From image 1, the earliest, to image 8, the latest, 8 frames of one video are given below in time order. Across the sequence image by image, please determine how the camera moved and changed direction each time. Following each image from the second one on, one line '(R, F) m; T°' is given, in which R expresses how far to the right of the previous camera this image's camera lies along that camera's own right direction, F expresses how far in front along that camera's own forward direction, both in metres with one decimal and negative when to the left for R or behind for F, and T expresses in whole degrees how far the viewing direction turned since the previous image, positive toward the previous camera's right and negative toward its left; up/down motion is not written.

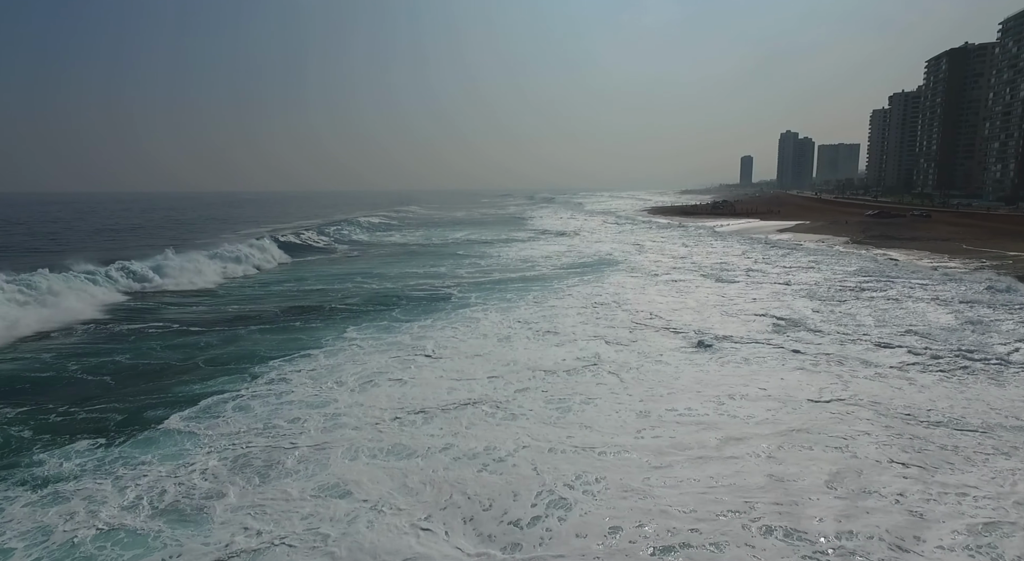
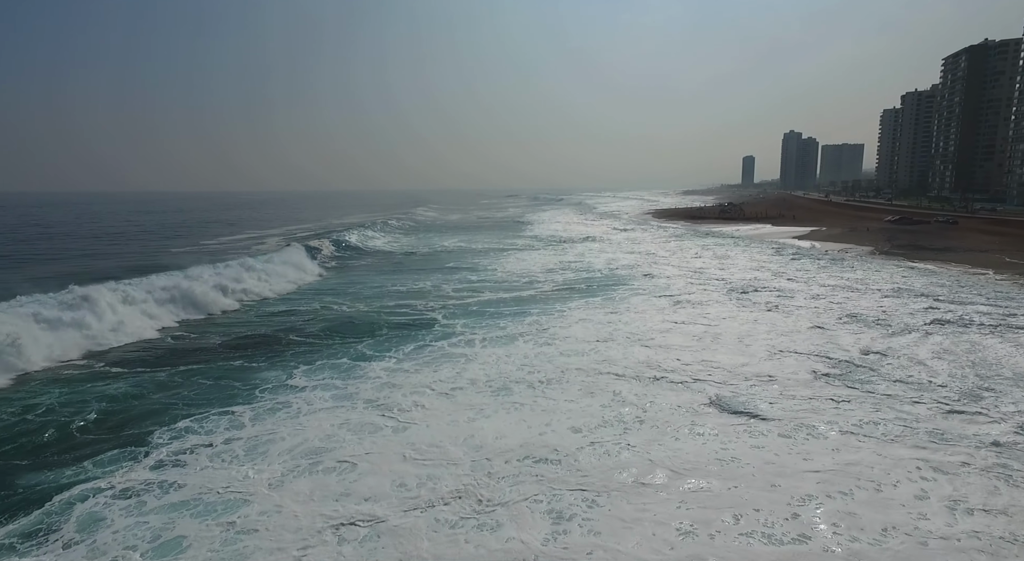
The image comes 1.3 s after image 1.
(+0.2, +2.2) m; 0°
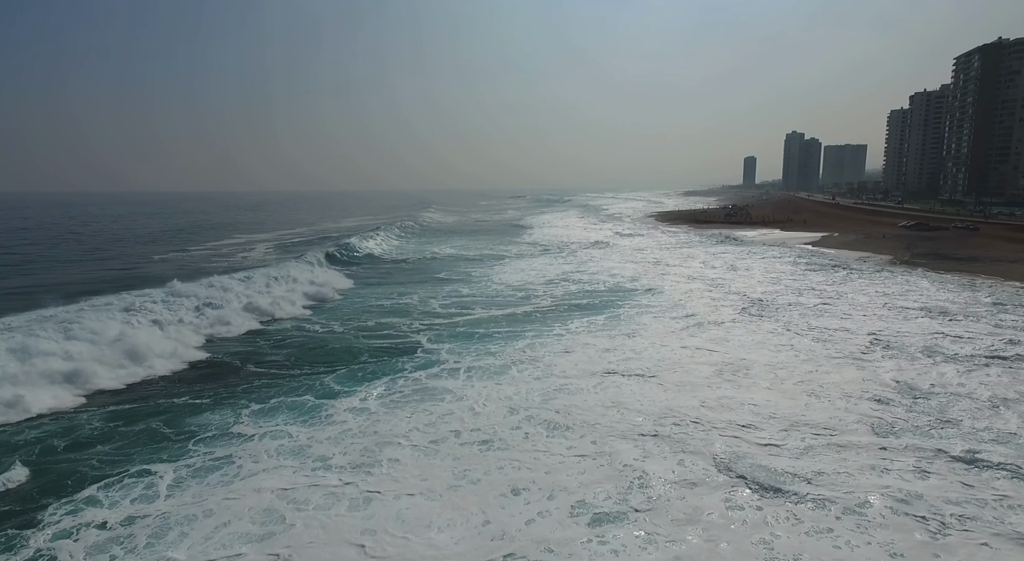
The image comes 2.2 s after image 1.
(+0.2, +1.4) m; 0°
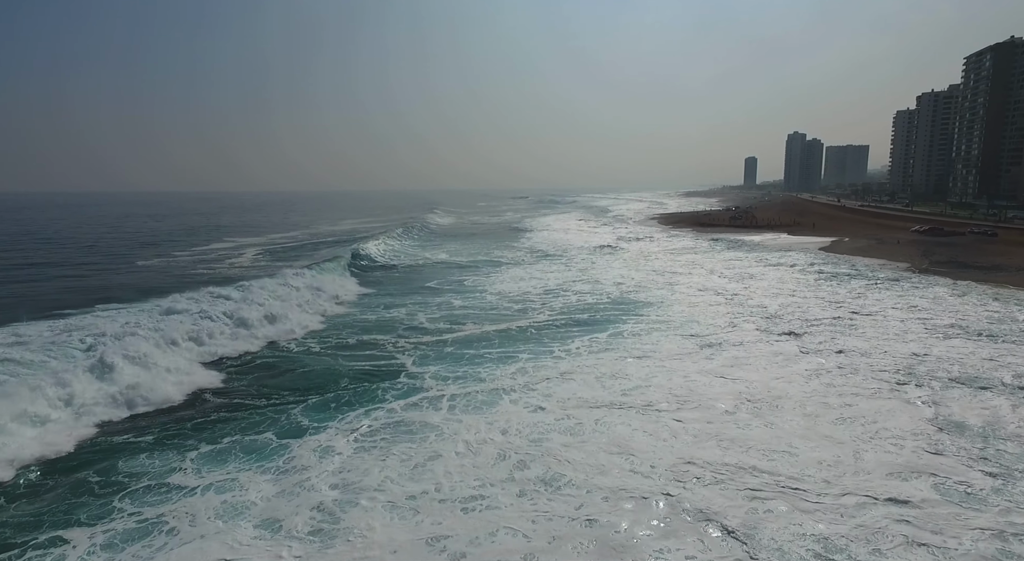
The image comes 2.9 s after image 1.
(+0.1, +1.1) m; 0°
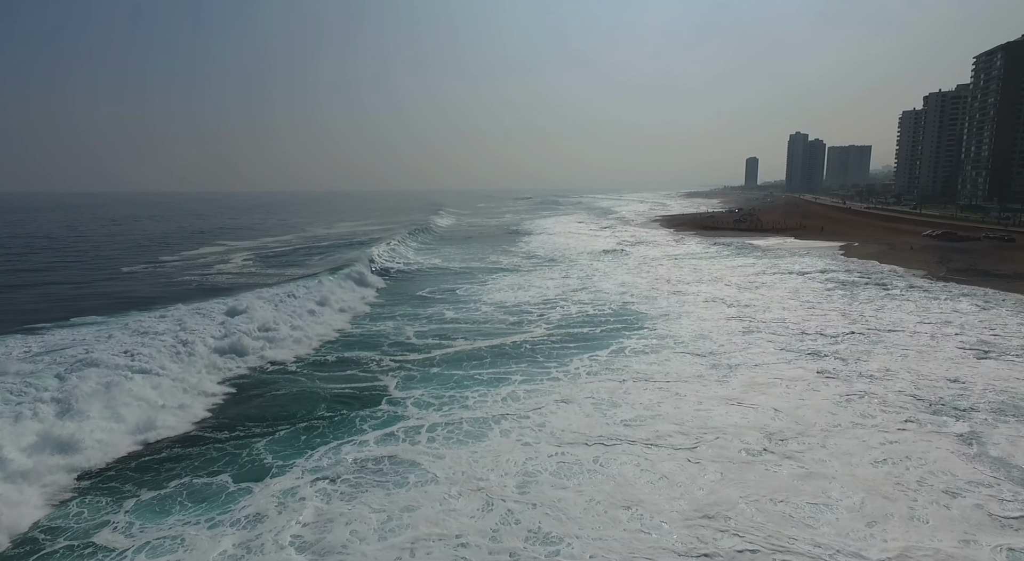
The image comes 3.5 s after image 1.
(+0.1, +0.9) m; 0°
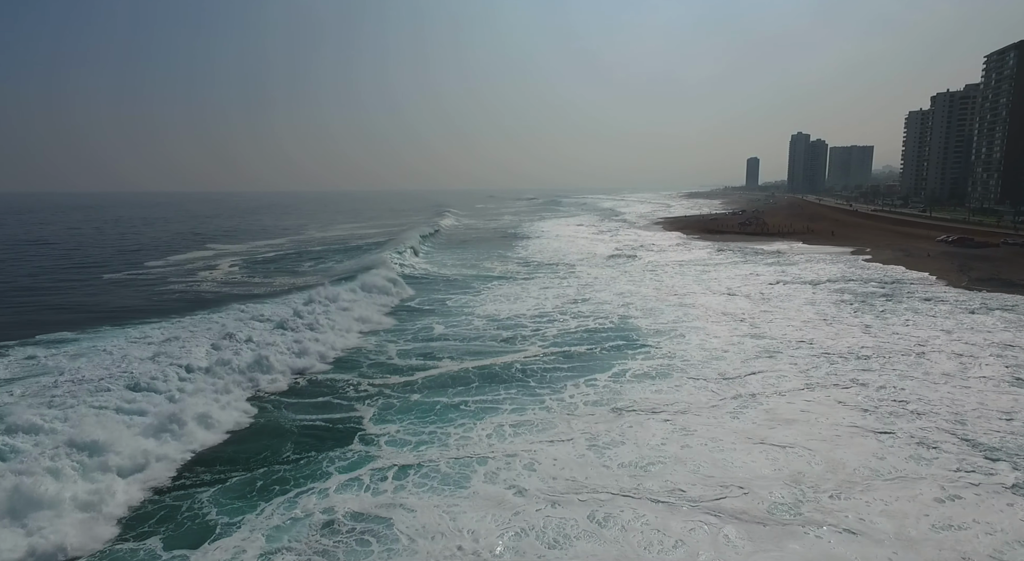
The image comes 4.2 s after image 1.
(+0.2, +1.1) m; 0°
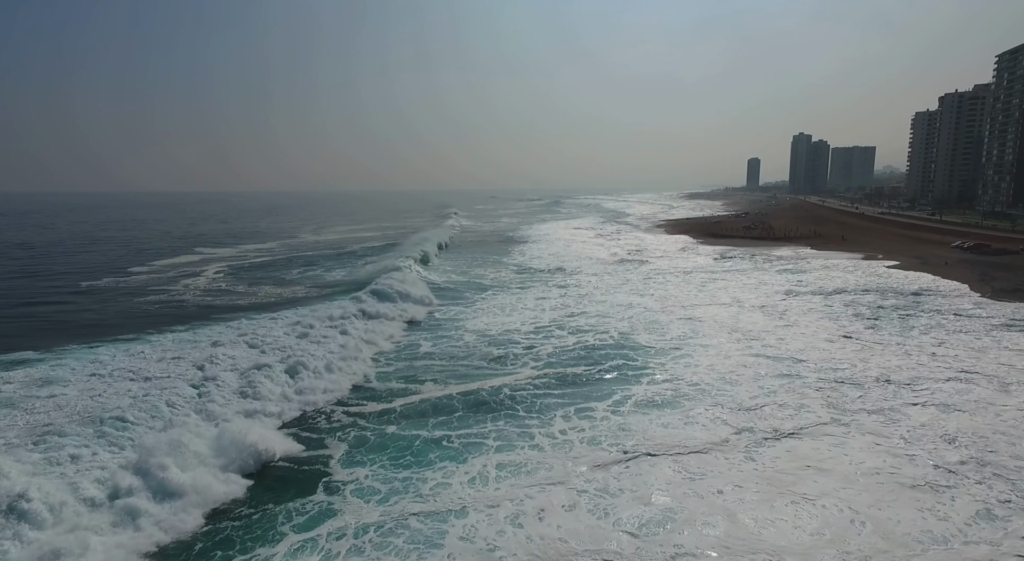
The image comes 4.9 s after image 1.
(+0.2, +1.1) m; 0°
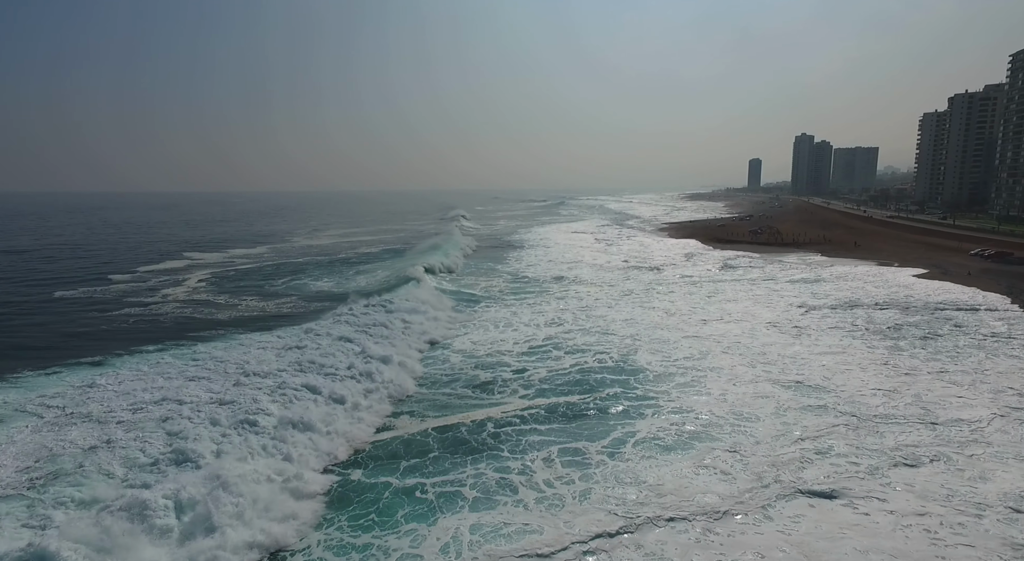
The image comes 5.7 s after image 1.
(+0.2, +1.2) m; 0°
